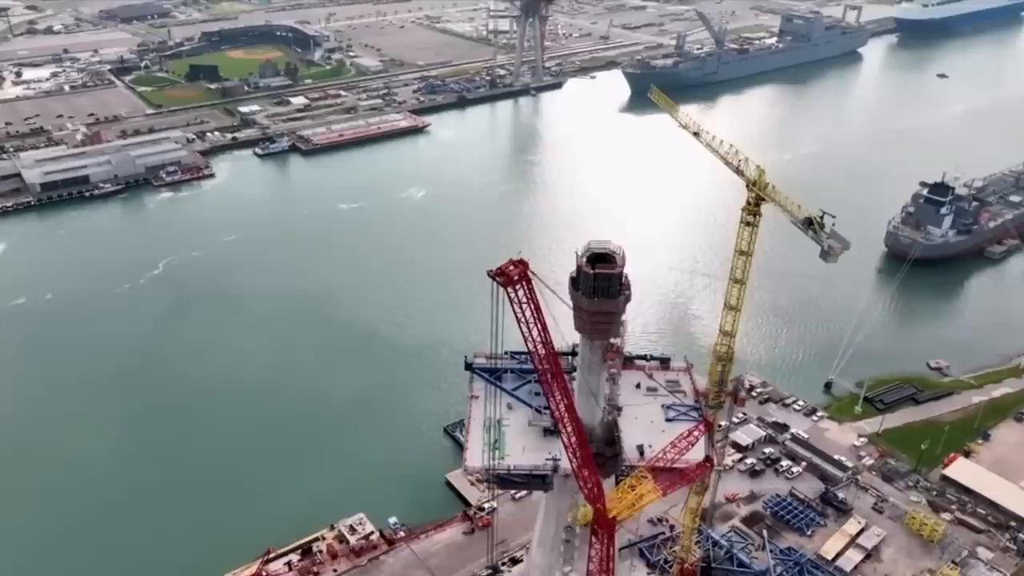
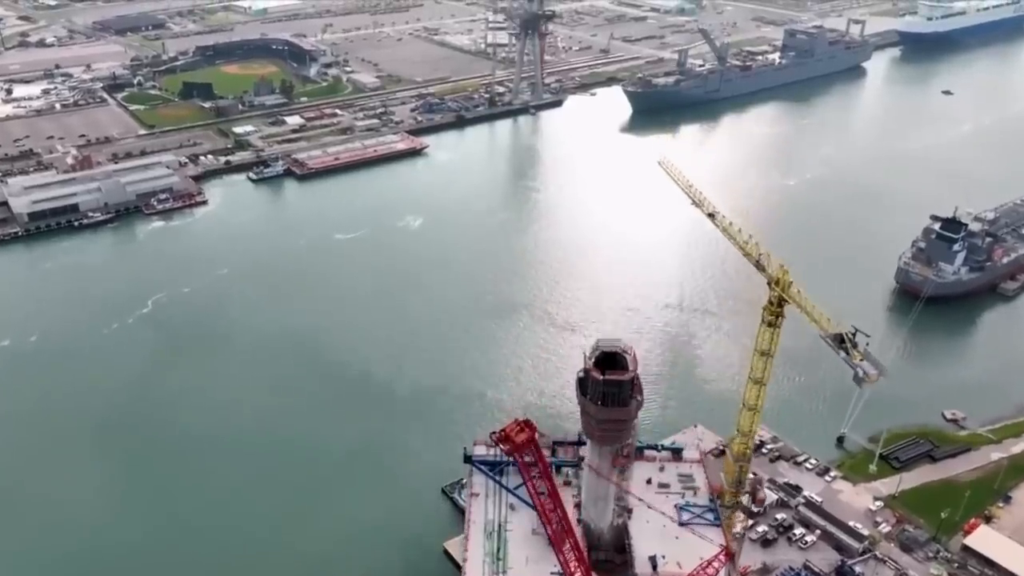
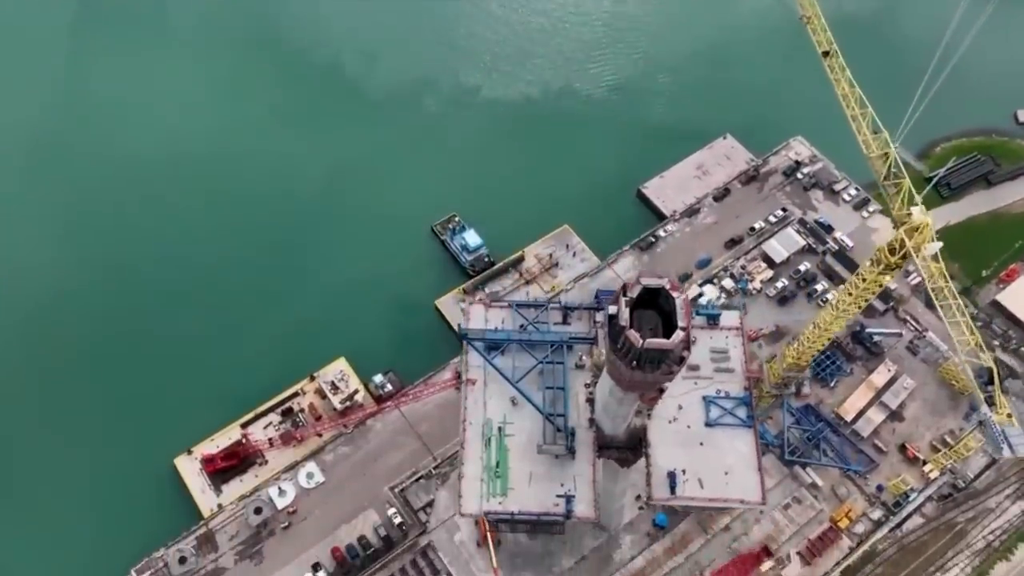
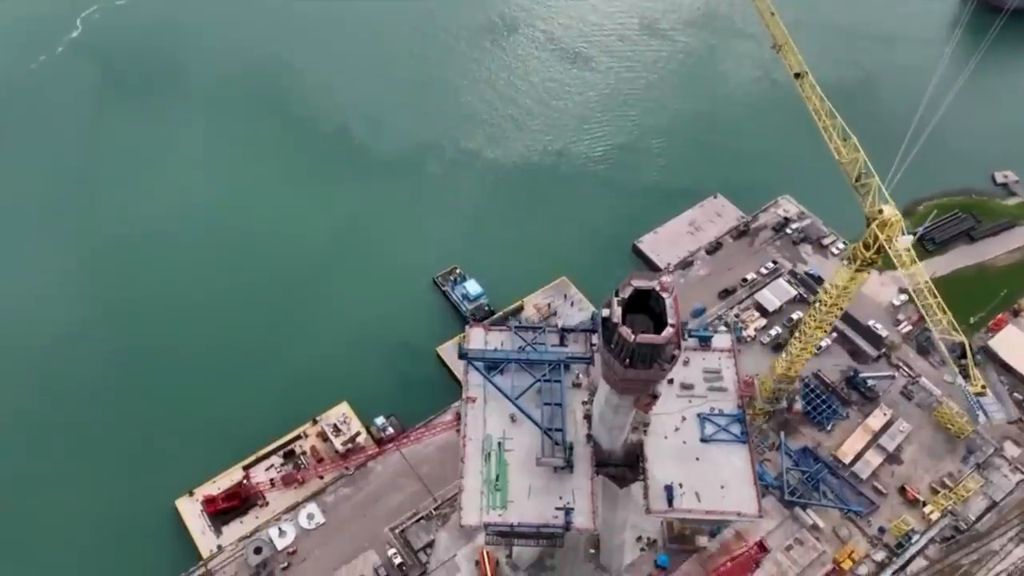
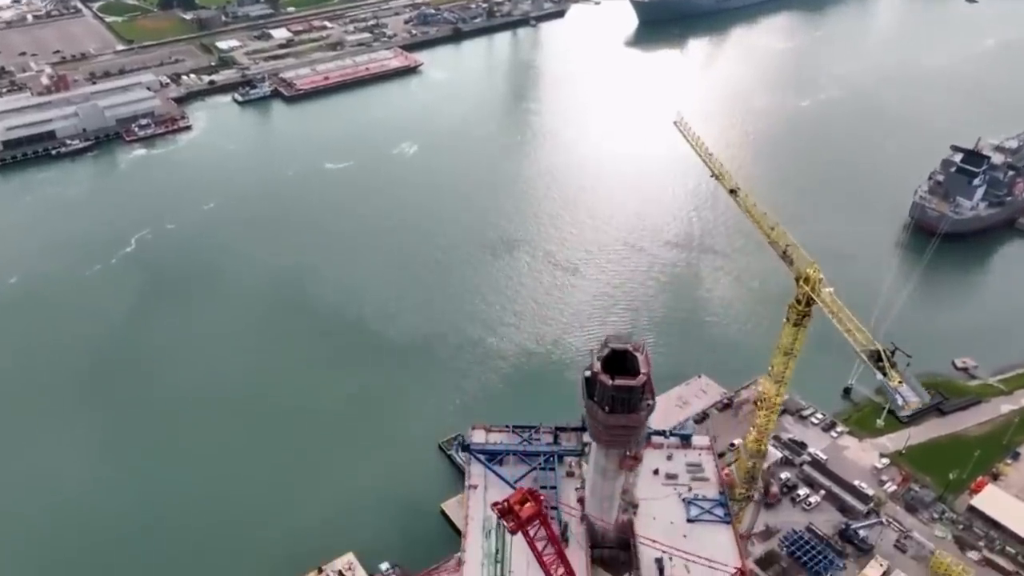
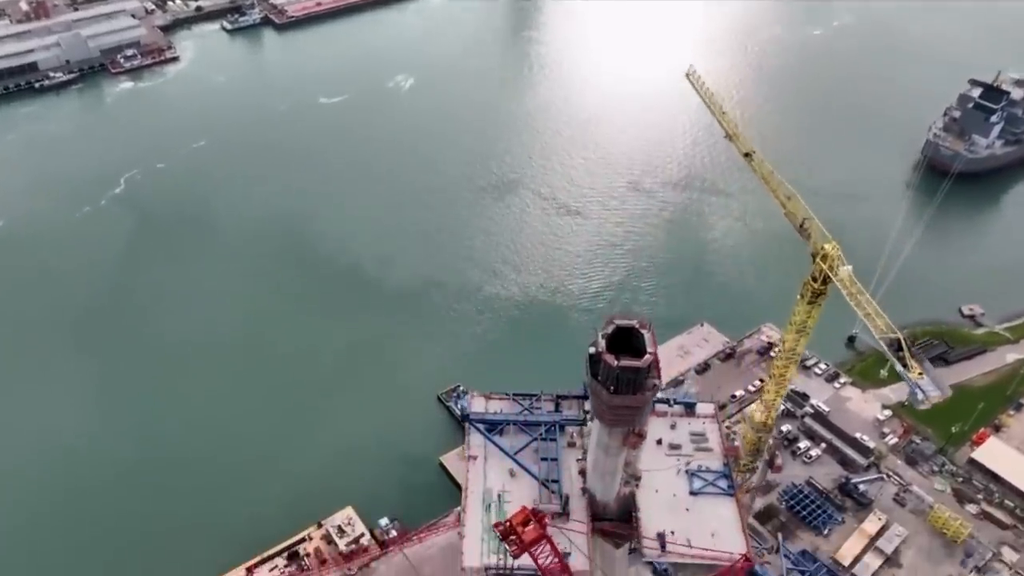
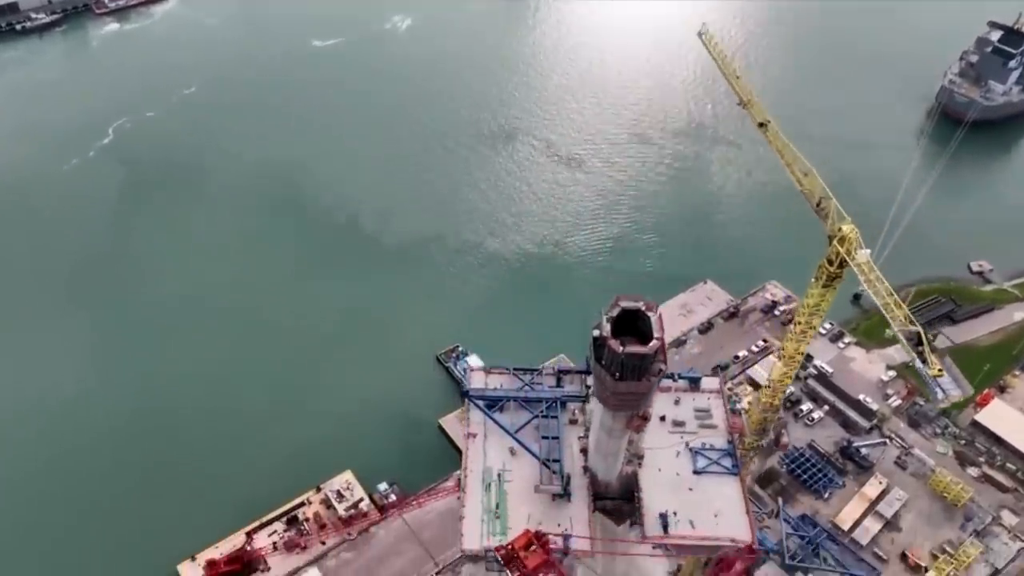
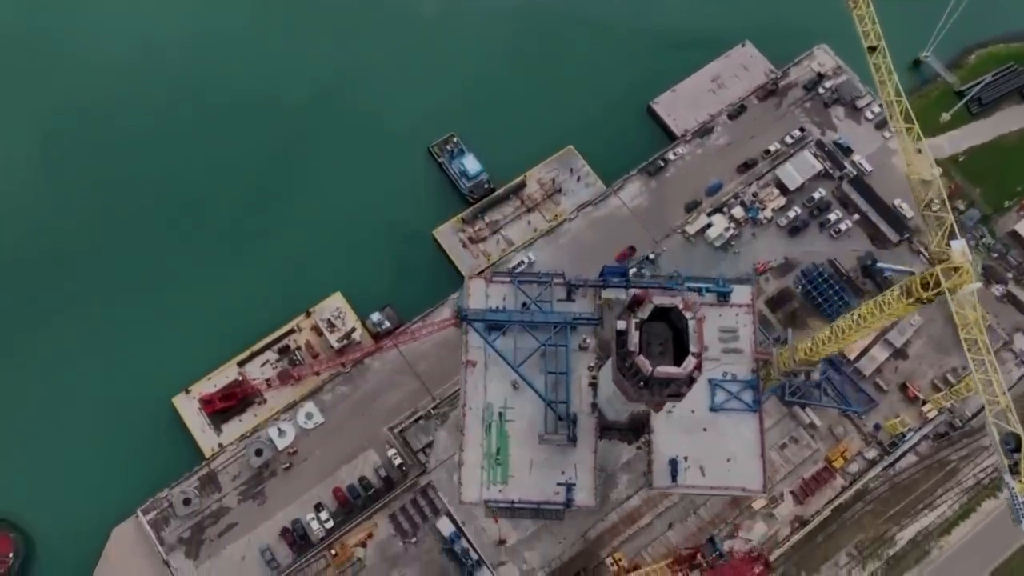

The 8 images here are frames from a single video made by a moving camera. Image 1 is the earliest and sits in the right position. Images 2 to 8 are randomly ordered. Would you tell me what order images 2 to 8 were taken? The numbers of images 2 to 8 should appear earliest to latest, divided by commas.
2, 5, 6, 7, 4, 3, 8
